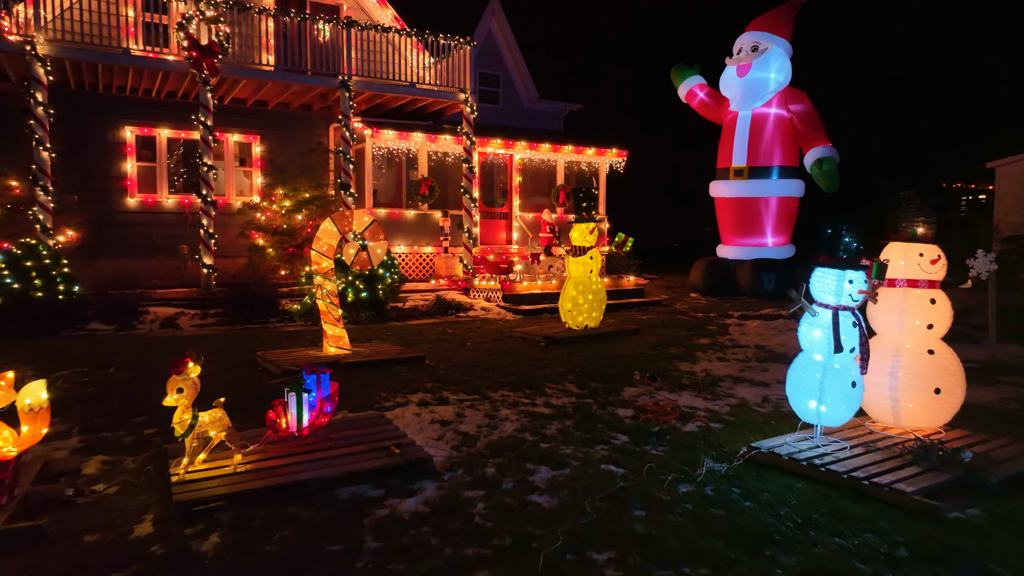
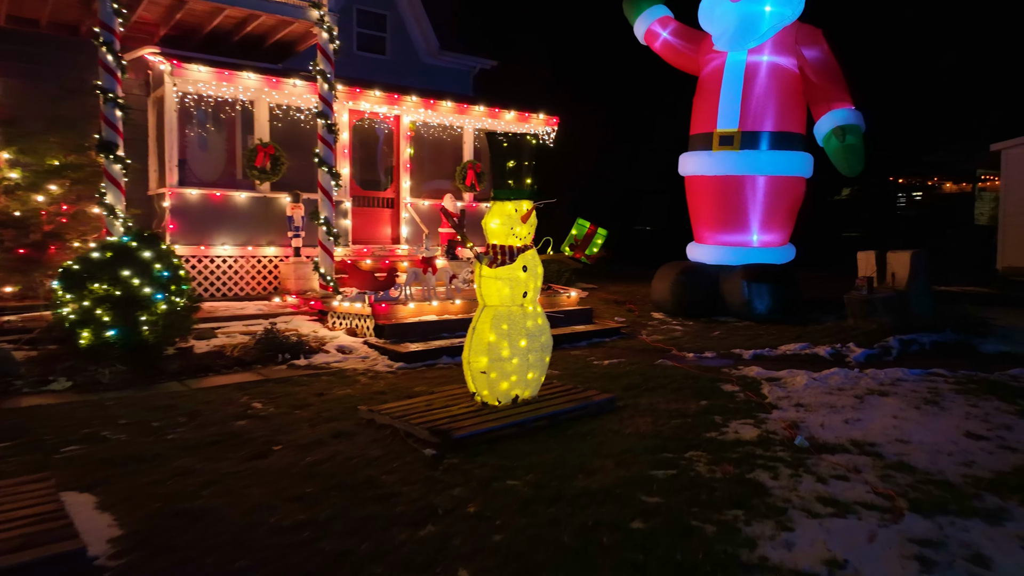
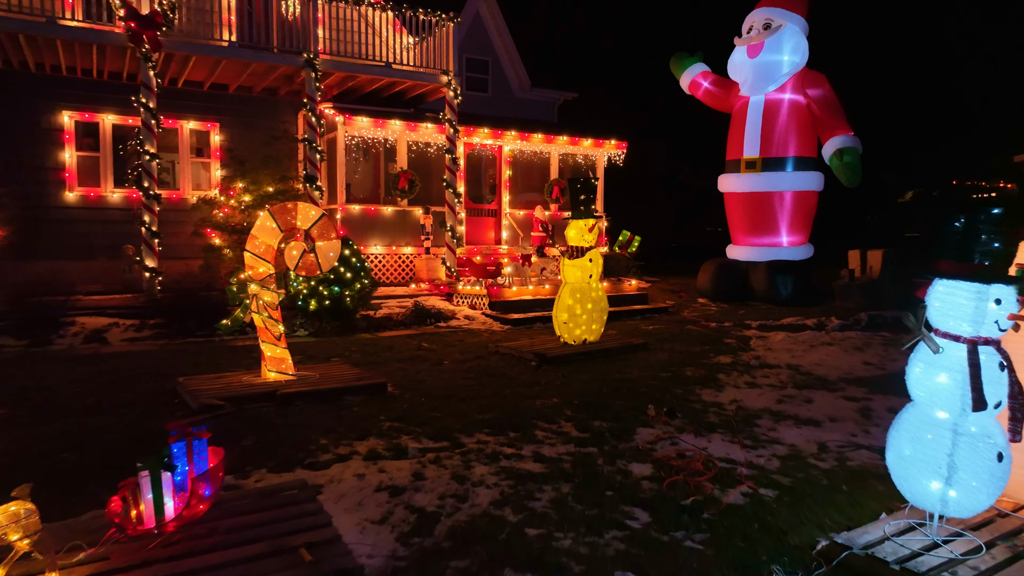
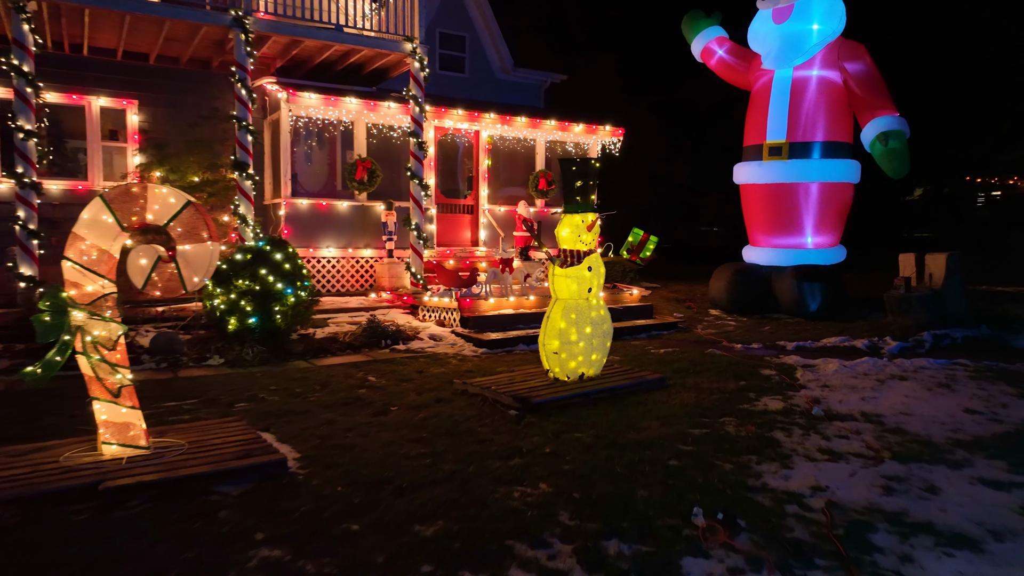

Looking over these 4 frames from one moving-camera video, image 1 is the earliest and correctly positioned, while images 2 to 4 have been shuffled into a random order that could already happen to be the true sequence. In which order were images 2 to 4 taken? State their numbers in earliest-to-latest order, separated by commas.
3, 4, 2
